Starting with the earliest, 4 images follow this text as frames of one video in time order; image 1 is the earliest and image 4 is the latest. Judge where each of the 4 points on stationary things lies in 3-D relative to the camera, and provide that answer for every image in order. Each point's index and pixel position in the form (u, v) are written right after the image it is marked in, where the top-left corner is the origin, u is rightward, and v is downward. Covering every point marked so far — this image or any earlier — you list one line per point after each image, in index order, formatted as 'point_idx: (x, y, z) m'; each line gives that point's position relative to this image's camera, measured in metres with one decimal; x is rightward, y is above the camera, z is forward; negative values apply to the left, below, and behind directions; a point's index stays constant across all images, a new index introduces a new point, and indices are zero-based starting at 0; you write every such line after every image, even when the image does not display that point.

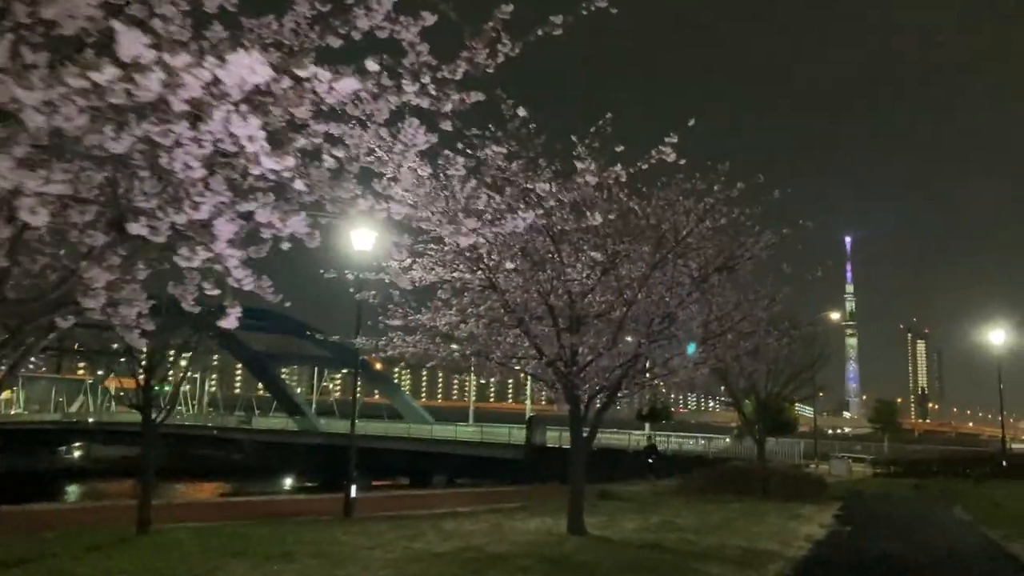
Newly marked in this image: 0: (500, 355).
0: (-0.2, -1.0, +13.2) m
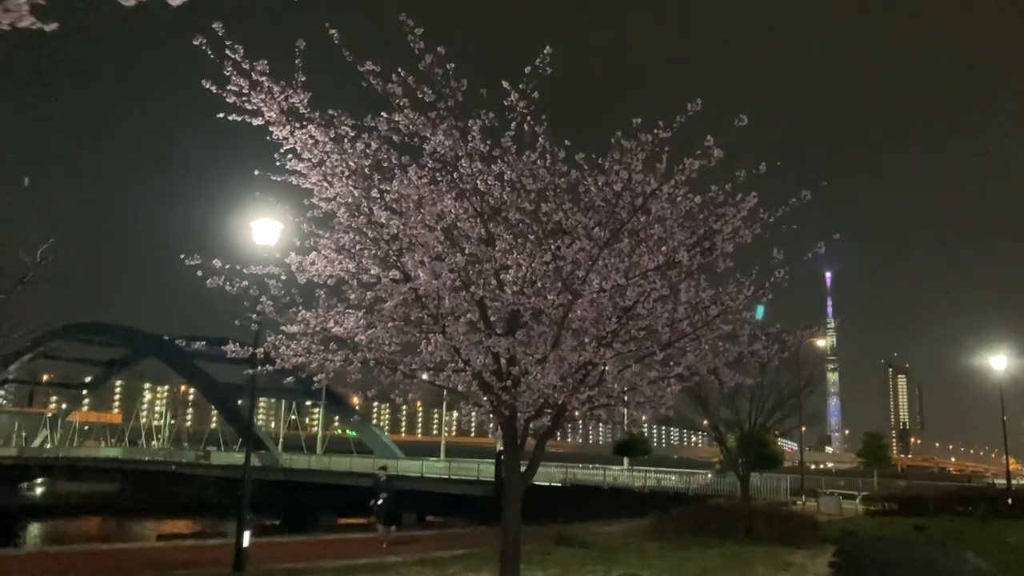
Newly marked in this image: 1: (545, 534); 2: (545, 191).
0: (-1.1, -0.9, +10.3) m
1: (+0.7, -5.0, +18.5) m
2: (+0.4, +1.1, +10.6) m
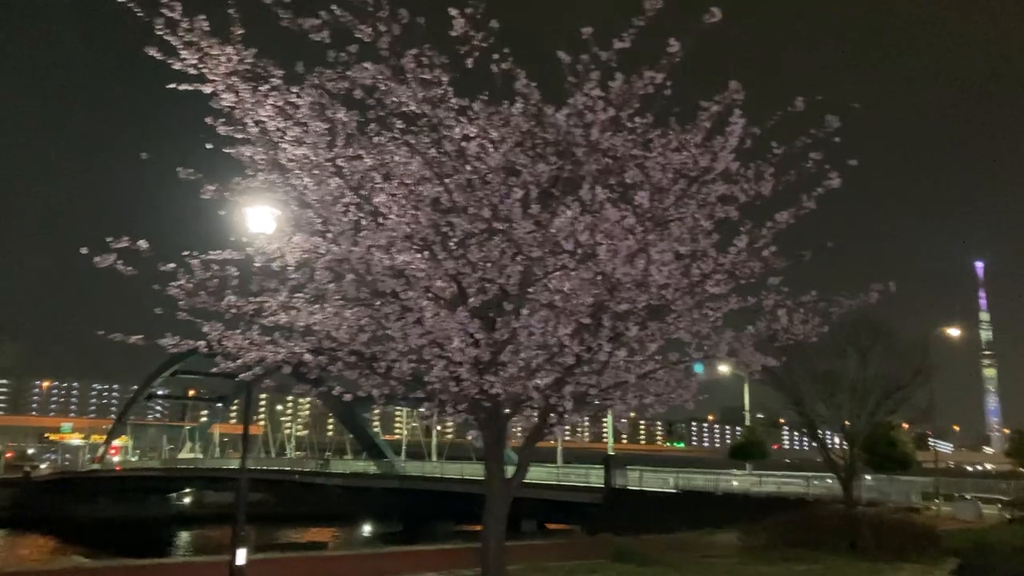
0: (-1.3, -0.7, +8.8) m
1: (+1.8, -4.7, +16.7) m
2: (+0.1, +1.4, +8.9) m
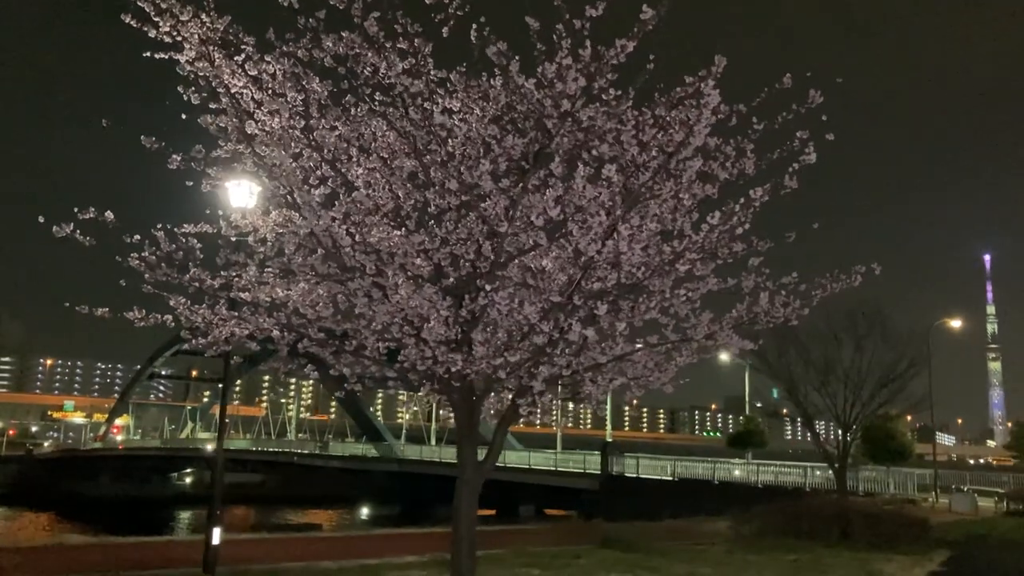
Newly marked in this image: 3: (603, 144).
0: (-1.5, -0.4, +8.6) m
1: (+1.5, -4.4, +16.5) m
2: (-0.1, +1.6, +8.7) m
3: (+0.9, +1.3, +8.1) m
